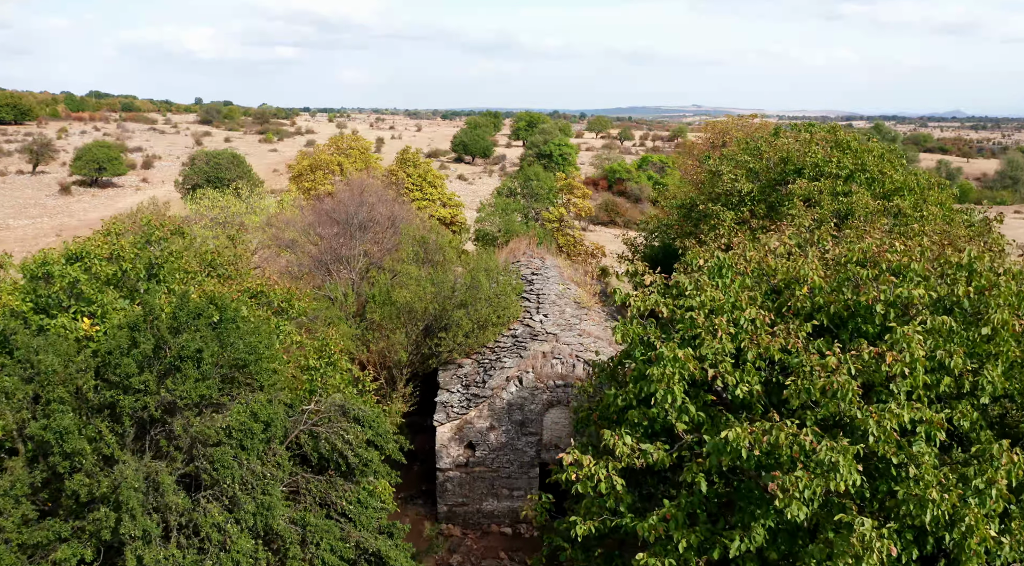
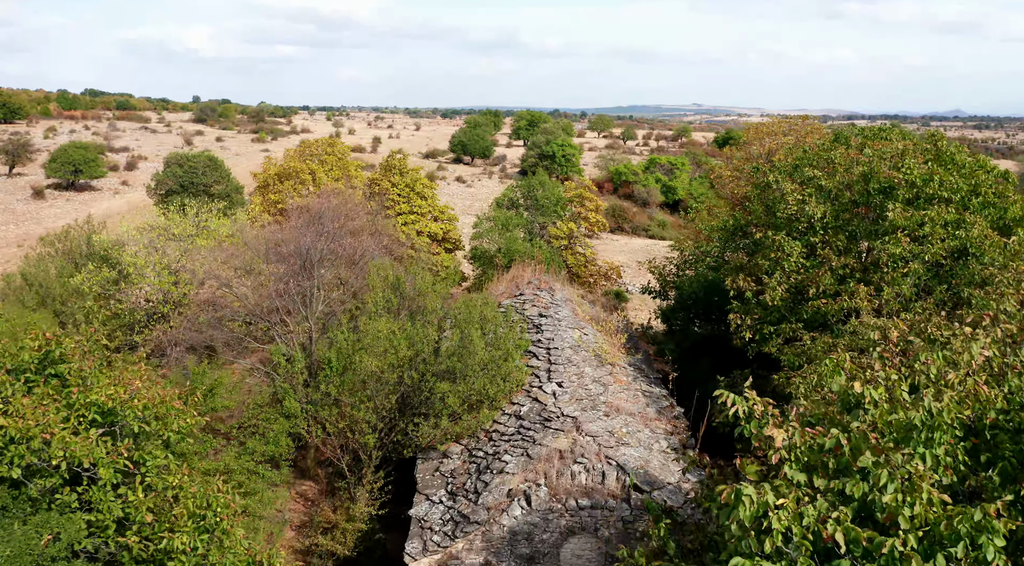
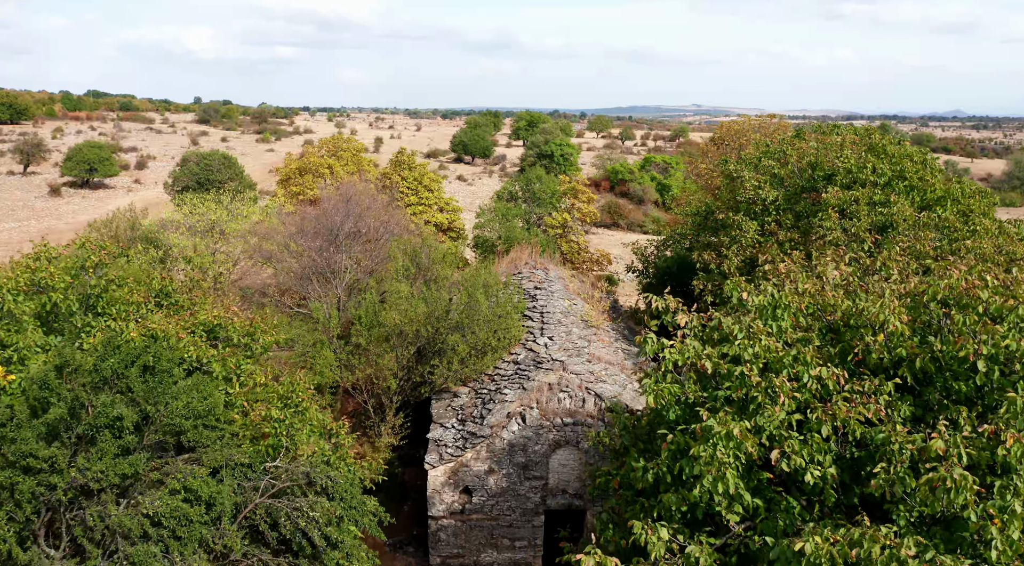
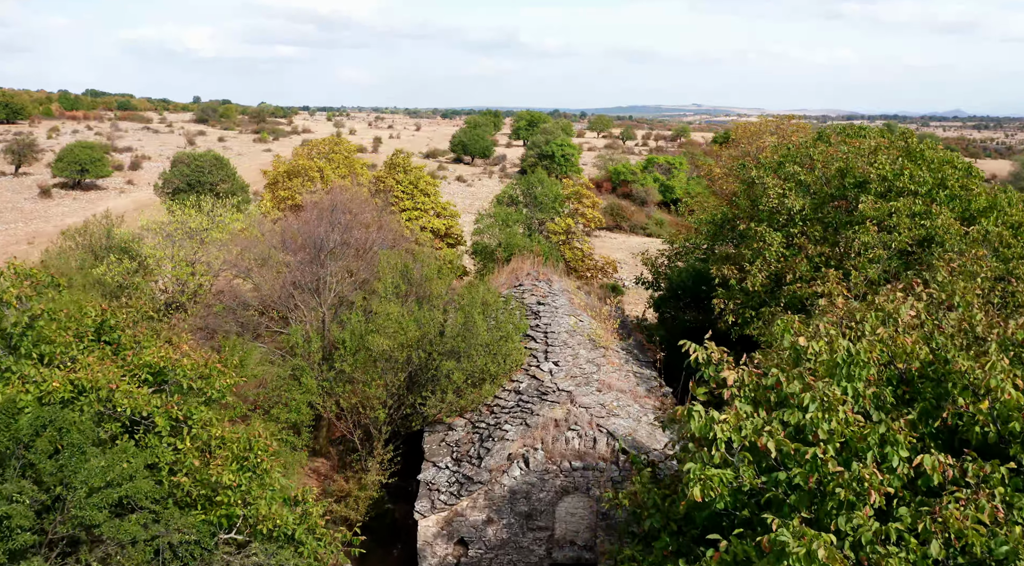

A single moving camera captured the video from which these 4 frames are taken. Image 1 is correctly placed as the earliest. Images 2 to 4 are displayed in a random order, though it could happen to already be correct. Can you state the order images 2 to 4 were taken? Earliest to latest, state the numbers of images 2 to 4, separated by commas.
3, 4, 2
